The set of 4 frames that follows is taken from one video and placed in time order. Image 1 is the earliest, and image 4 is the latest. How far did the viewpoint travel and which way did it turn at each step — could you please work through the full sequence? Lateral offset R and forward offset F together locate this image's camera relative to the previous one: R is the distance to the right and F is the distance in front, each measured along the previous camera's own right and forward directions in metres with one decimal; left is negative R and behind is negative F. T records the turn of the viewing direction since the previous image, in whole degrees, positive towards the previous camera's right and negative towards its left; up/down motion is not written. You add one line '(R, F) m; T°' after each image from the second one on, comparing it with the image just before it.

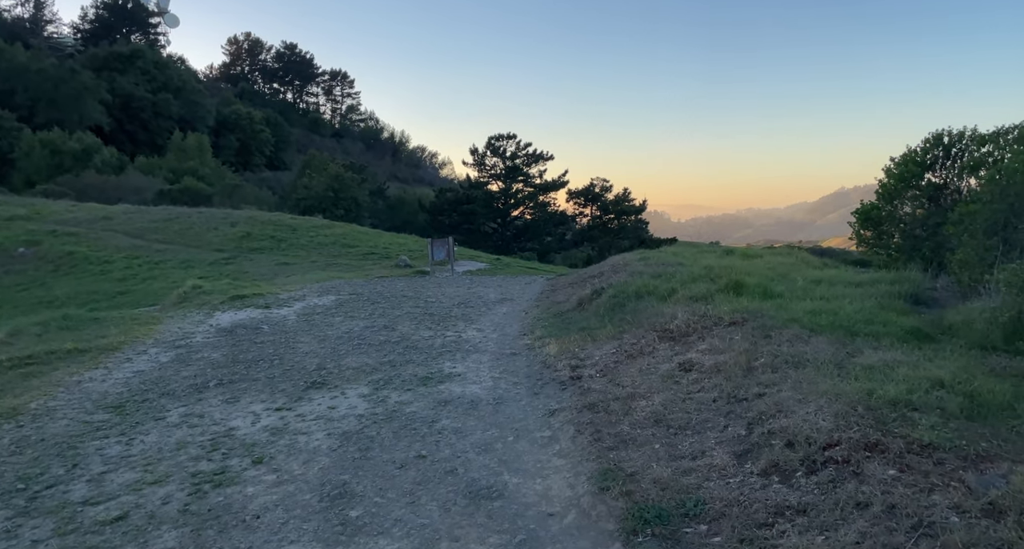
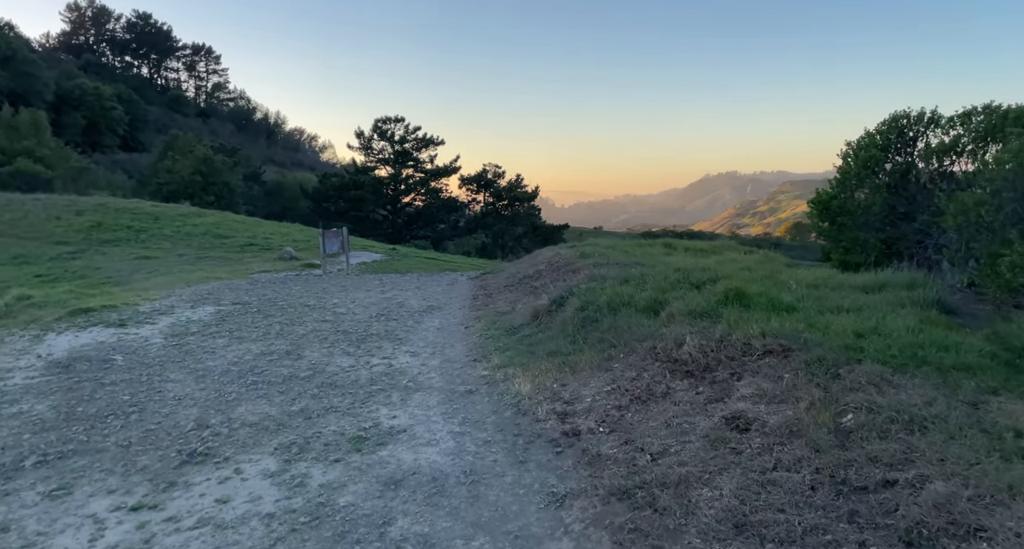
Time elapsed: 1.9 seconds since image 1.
(-0.6, +2.0) m; +10°
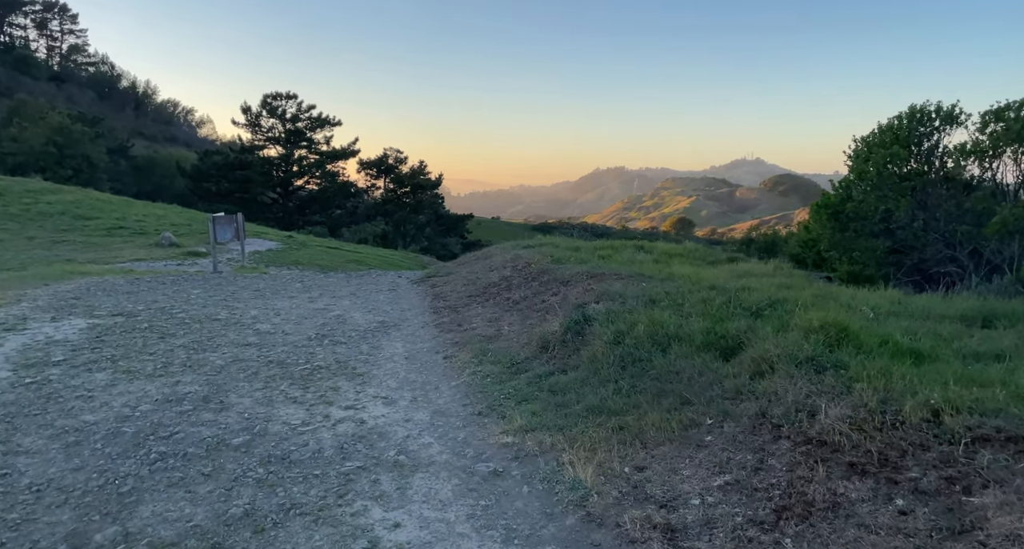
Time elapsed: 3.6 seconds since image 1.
(-1.1, +2.1) m; +9°
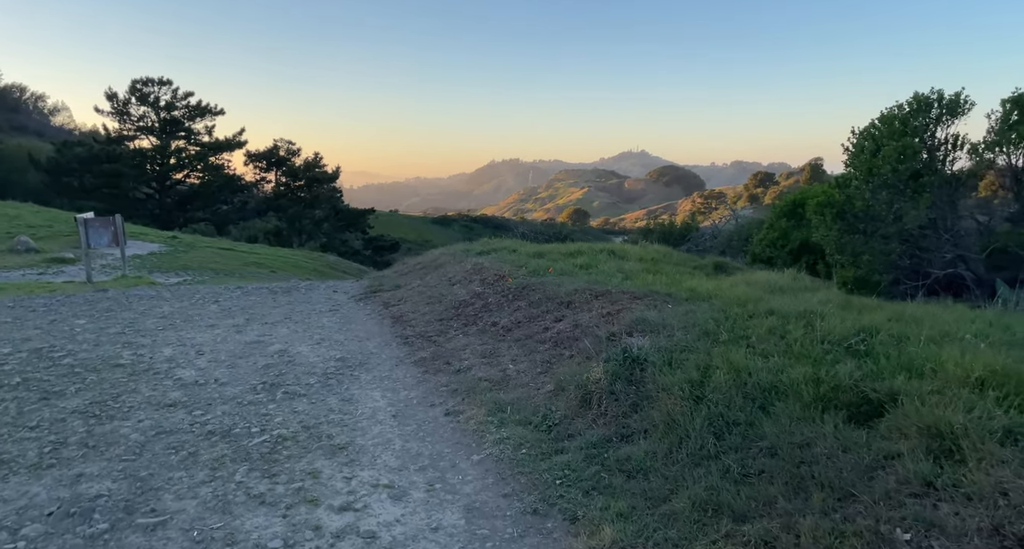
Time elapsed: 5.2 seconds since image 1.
(-1.1, +1.6) m; +9°
